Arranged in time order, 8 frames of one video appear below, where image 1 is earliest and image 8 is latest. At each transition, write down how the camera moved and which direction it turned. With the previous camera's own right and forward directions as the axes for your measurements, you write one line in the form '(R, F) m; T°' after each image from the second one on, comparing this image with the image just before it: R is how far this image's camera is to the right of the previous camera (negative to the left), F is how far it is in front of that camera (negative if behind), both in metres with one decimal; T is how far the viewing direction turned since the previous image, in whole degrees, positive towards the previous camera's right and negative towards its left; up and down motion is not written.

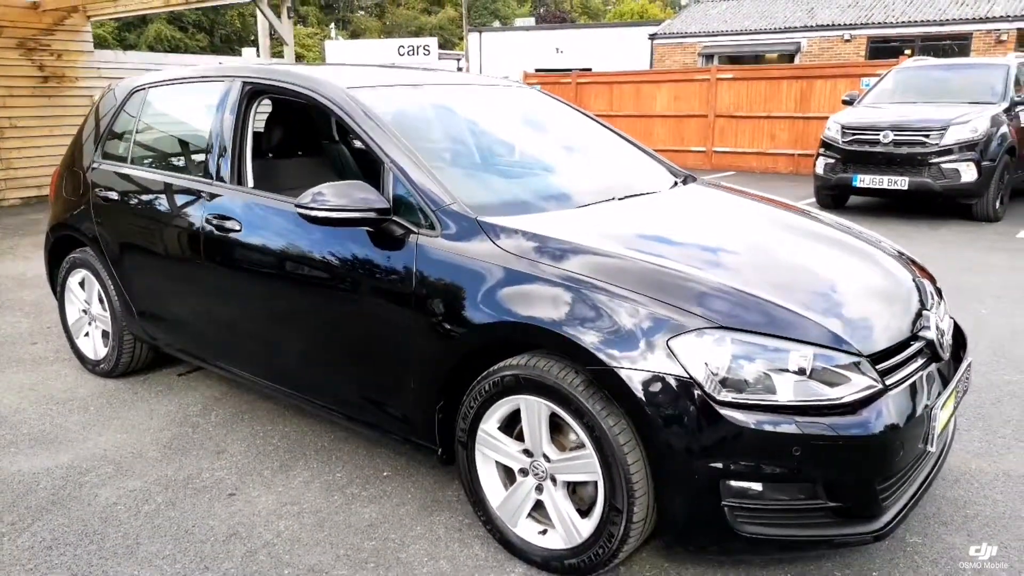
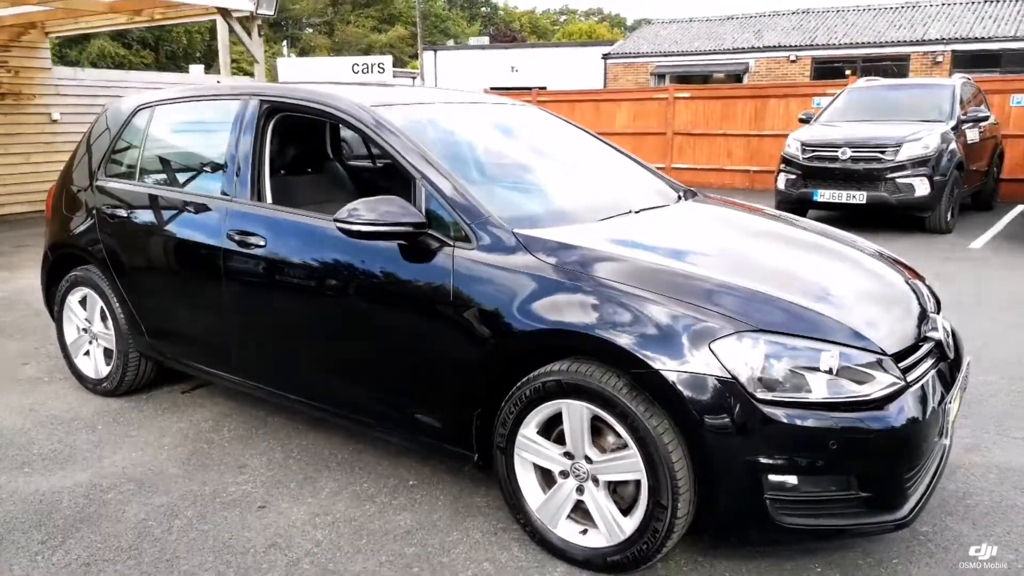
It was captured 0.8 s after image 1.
(-0.3, -0.1) m; +4°
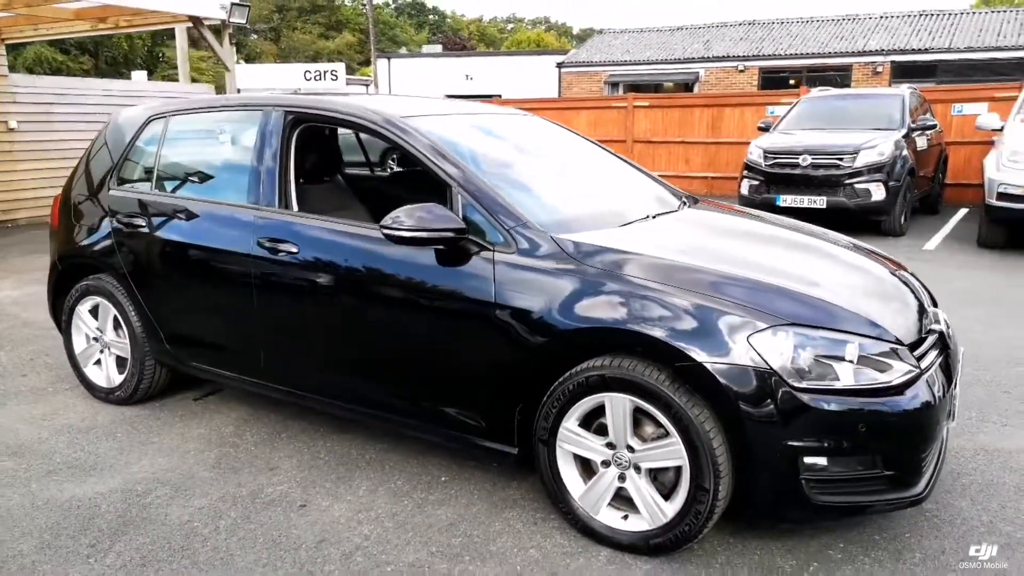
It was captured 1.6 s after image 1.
(-0.3, -0.1) m; +4°
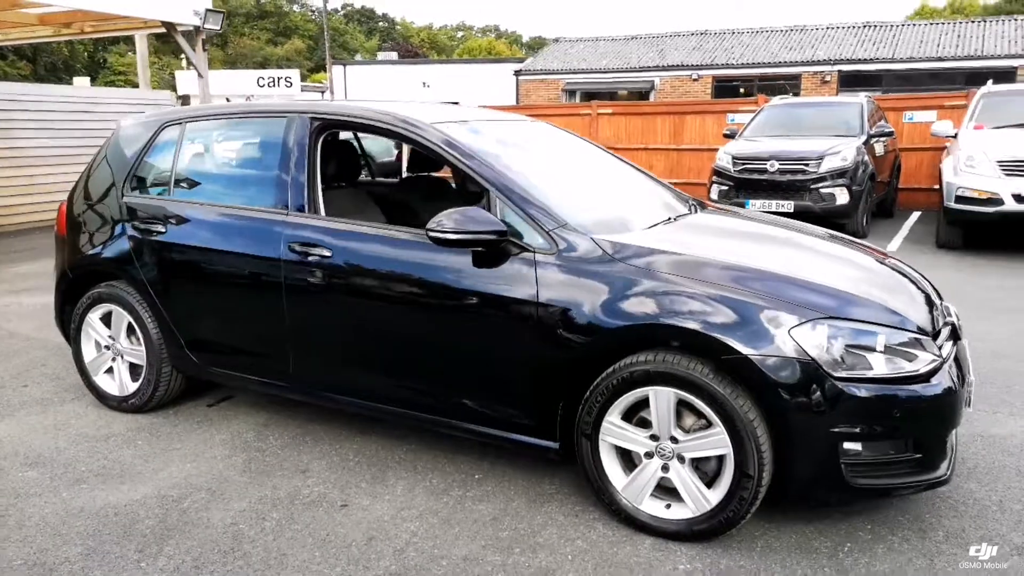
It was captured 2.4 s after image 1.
(-0.3, -0.1) m; +4°
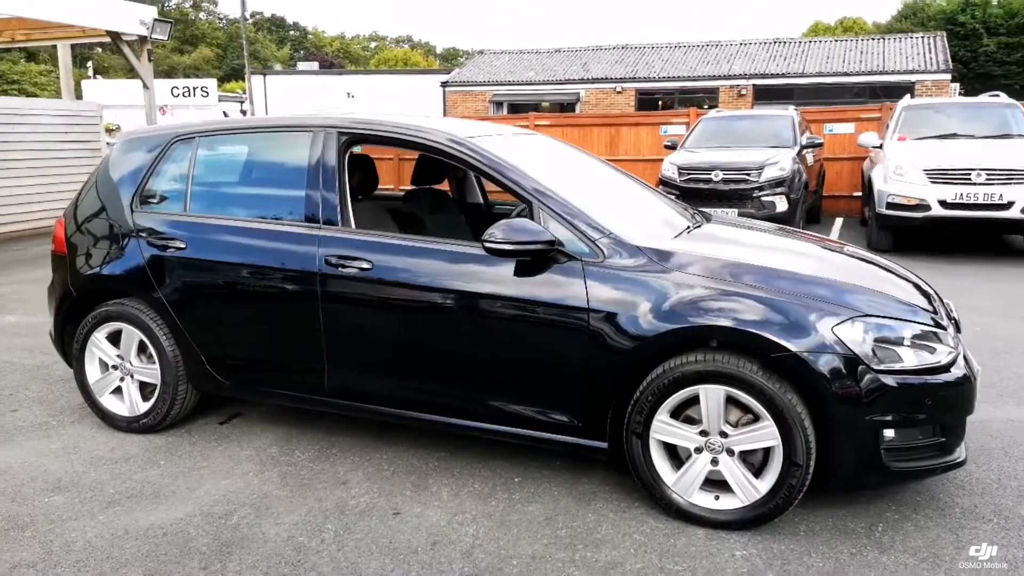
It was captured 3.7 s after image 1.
(-0.5, -0.1) m; +6°
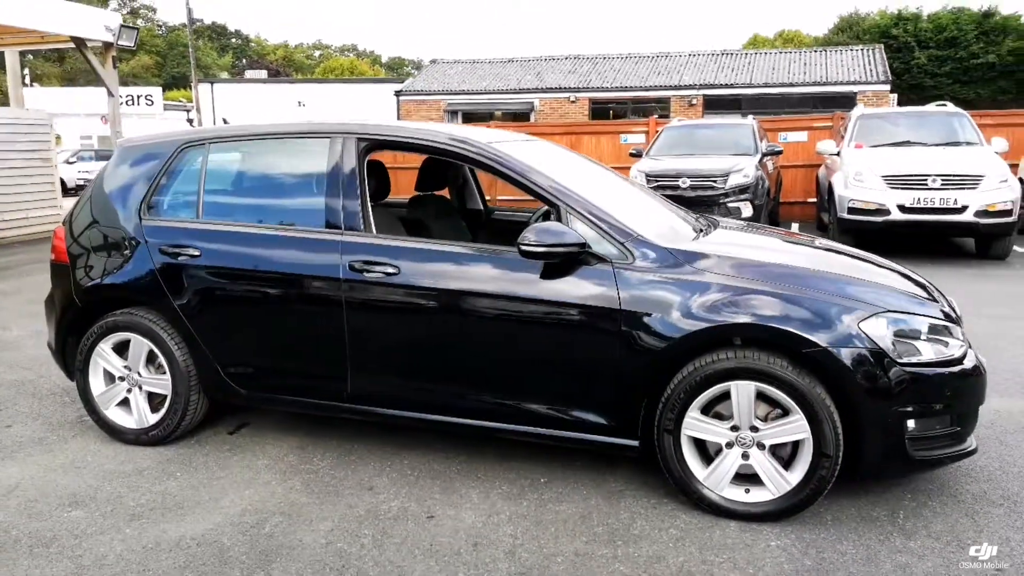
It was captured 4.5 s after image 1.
(-0.3, 0.0) m; +4°
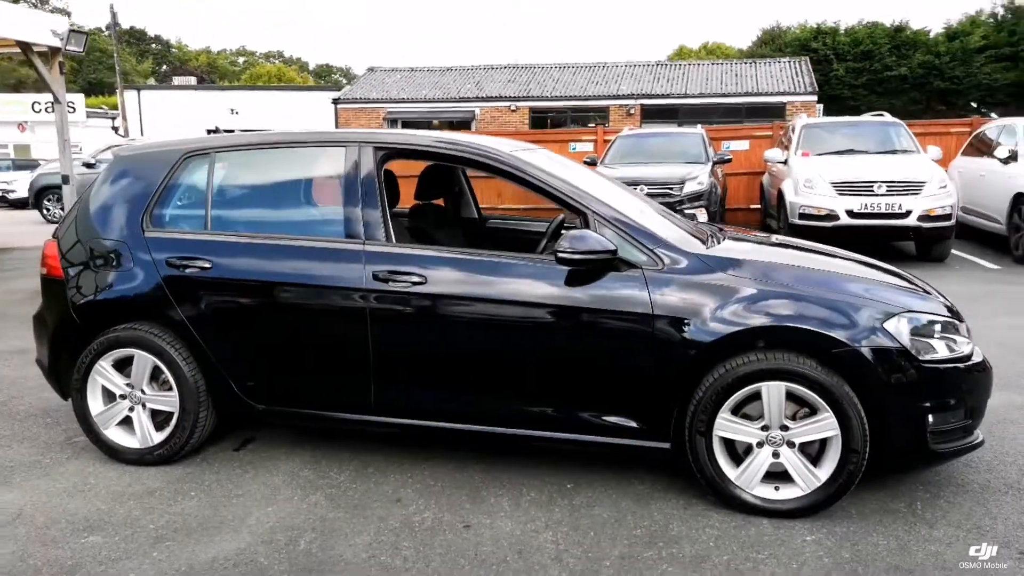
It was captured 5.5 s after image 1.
(-0.4, 0.0) m; +5°
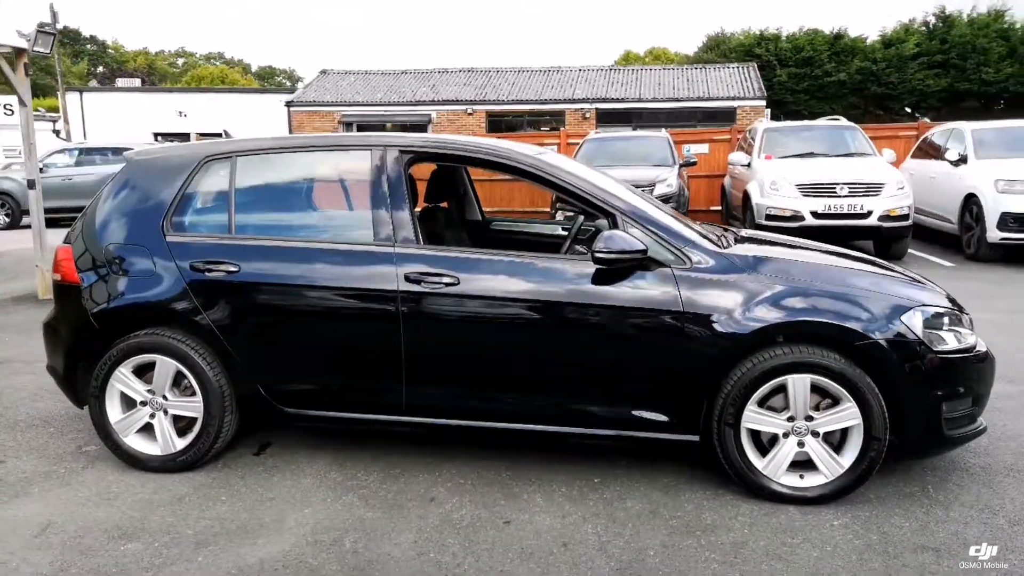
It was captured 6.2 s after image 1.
(-0.4, -0.1) m; +4°
